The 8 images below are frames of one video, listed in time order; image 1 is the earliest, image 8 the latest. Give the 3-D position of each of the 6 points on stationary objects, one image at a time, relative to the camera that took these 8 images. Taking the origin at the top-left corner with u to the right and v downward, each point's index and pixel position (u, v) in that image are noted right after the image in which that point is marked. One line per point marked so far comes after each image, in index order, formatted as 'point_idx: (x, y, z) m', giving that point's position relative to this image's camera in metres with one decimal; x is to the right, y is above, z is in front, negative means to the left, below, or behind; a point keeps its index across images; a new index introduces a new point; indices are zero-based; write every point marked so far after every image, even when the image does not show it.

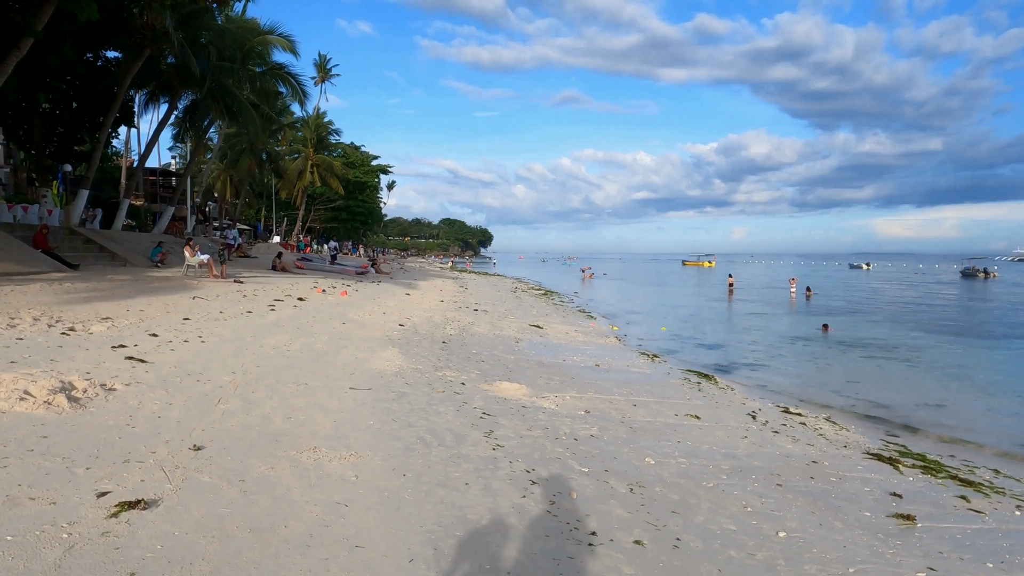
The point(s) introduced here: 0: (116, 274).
0: (-8.1, +0.3, +15.7) m
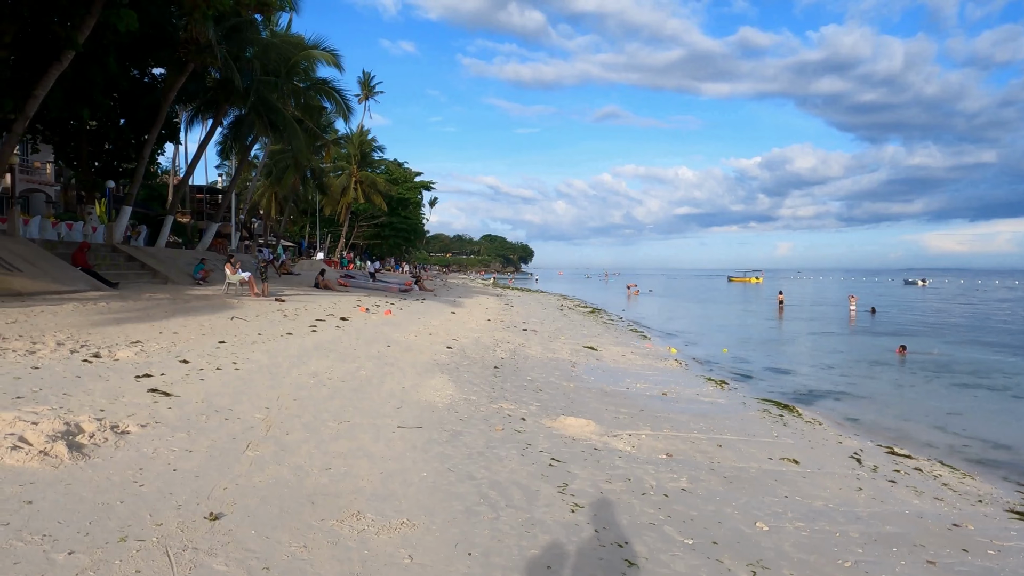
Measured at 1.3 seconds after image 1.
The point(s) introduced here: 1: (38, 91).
0: (-7.1, -0.1, +15.1) m
1: (-9.8, +4.1, +15.6) m
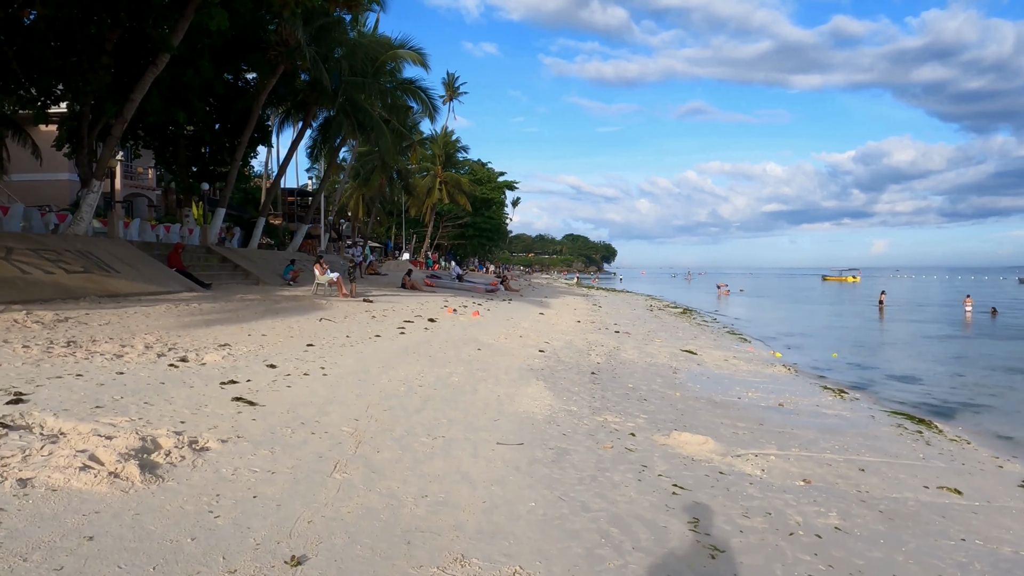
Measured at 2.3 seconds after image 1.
0: (-5.3, -0.1, +15.1) m
1: (-7.9, +4.1, +15.9) m
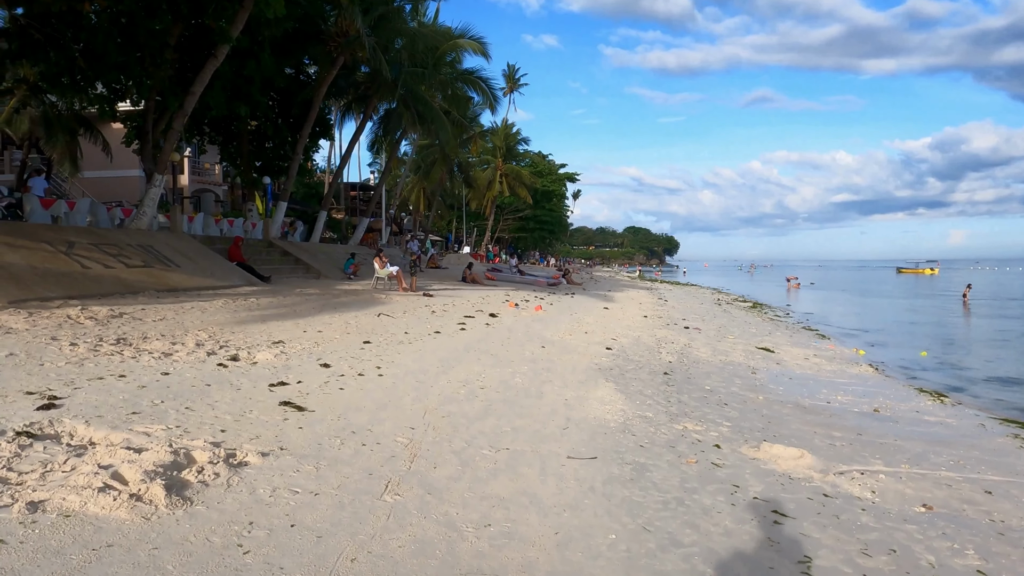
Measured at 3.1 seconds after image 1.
0: (-4.0, 0.0, +14.9) m
1: (-6.6, +4.2, +15.9) m
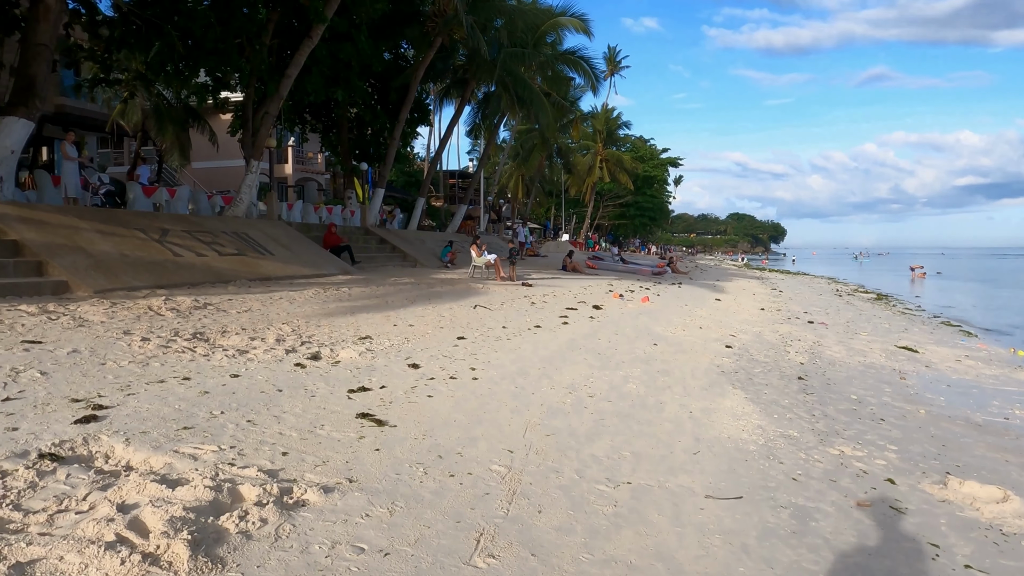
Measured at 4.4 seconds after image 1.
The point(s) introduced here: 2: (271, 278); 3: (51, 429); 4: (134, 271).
0: (-2.1, +0.2, +14.3) m
1: (-4.5, +4.5, +15.5) m
2: (-3.6, +0.1, +11.3) m
3: (-2.2, -0.7, +3.7) m
4: (-4.5, +0.2, +9.0) m
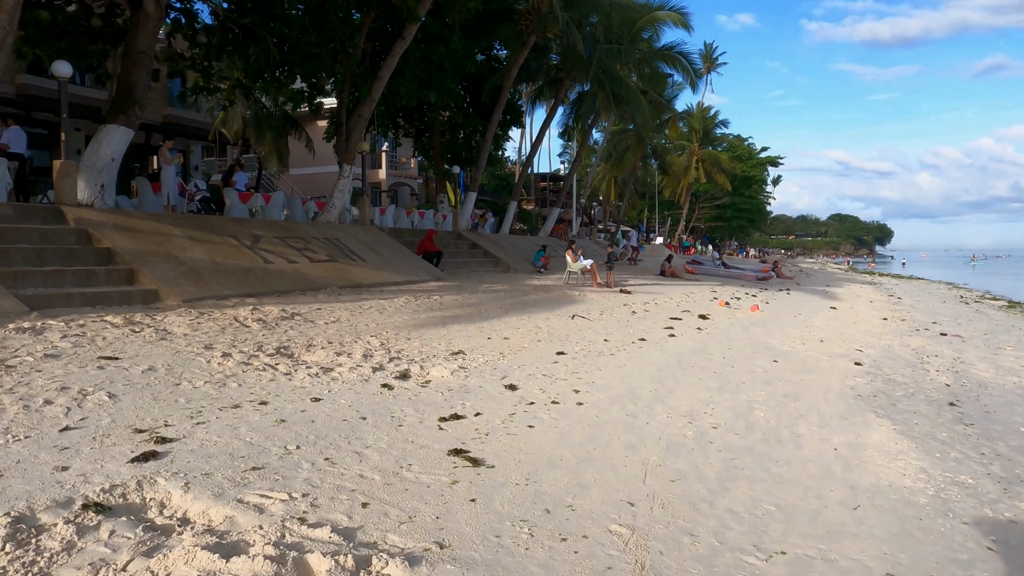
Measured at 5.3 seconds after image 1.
0: (-0.3, +0.1, +13.7) m
1: (-2.6, +4.3, +15.3) m
2: (-2.2, 0.0, +11.0) m
3: (-1.7, -0.8, +3.2) m
4: (-3.3, +0.1, +8.8) m
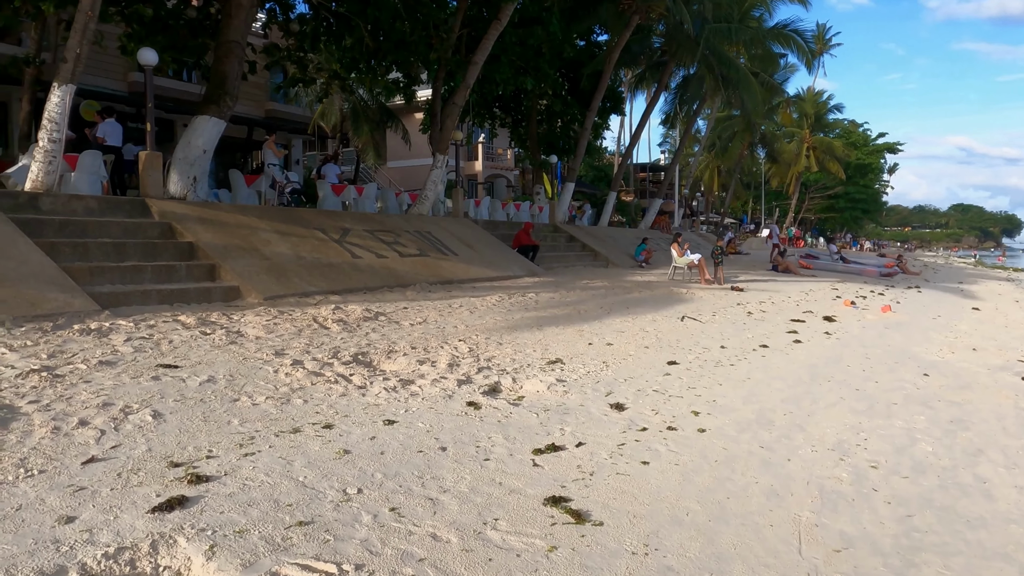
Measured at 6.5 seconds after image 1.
0: (+1.4, +0.1, +12.9) m
1: (-0.6, +4.4, +14.6) m
2: (-0.8, +0.1, +10.3) m
3: (-1.3, -0.8, +2.6) m
4: (-2.2, +0.1, +8.3) m
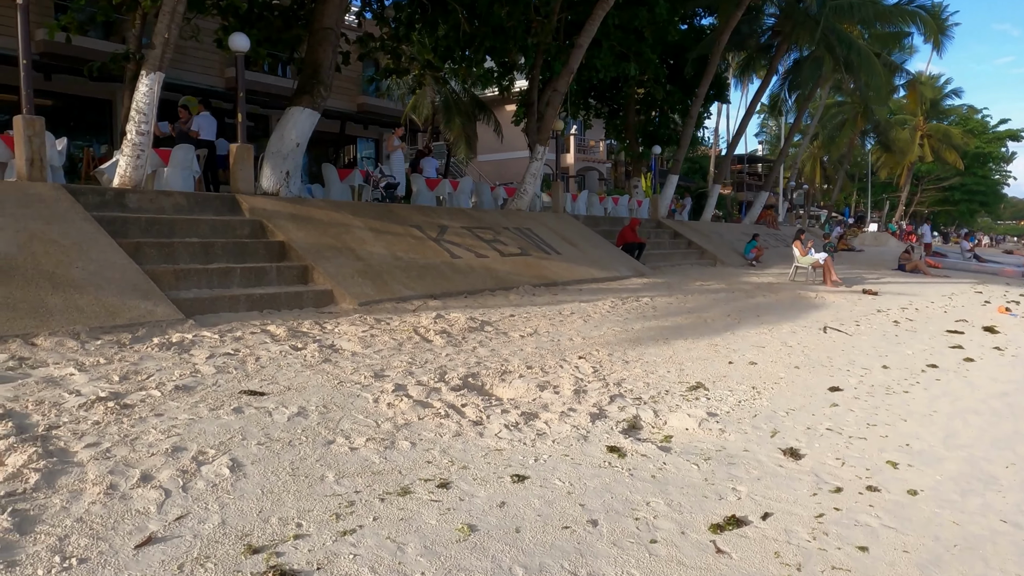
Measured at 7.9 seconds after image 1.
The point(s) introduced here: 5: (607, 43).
0: (+3.0, +0.1, +11.7) m
1: (+1.2, +4.4, +13.7) m
2: (+0.6, +0.1, +9.5) m
3: (-0.8, -0.9, +1.8) m
4: (-1.1, +0.1, +7.6) m
5: (+2.0, +5.2, +16.2) m
